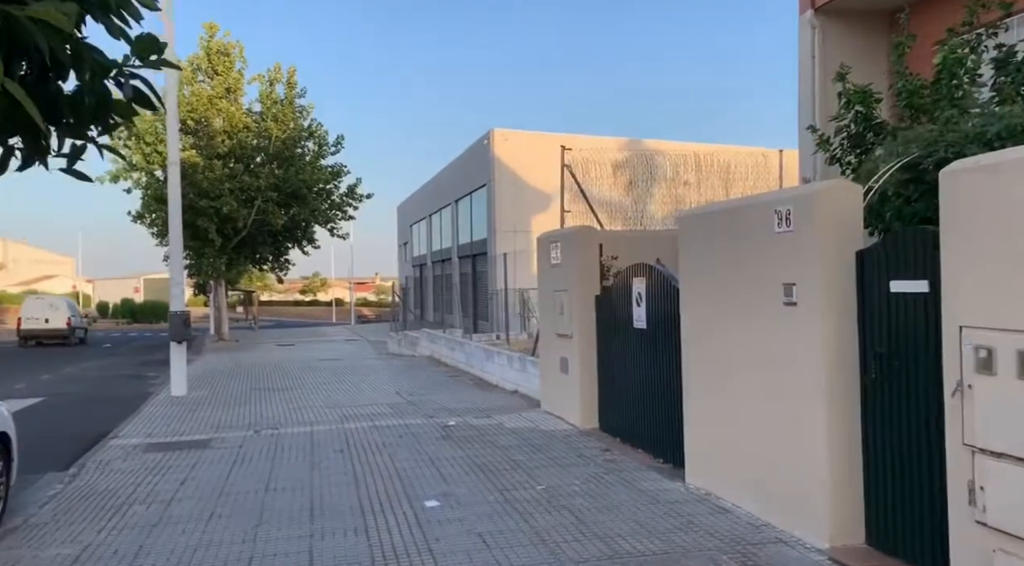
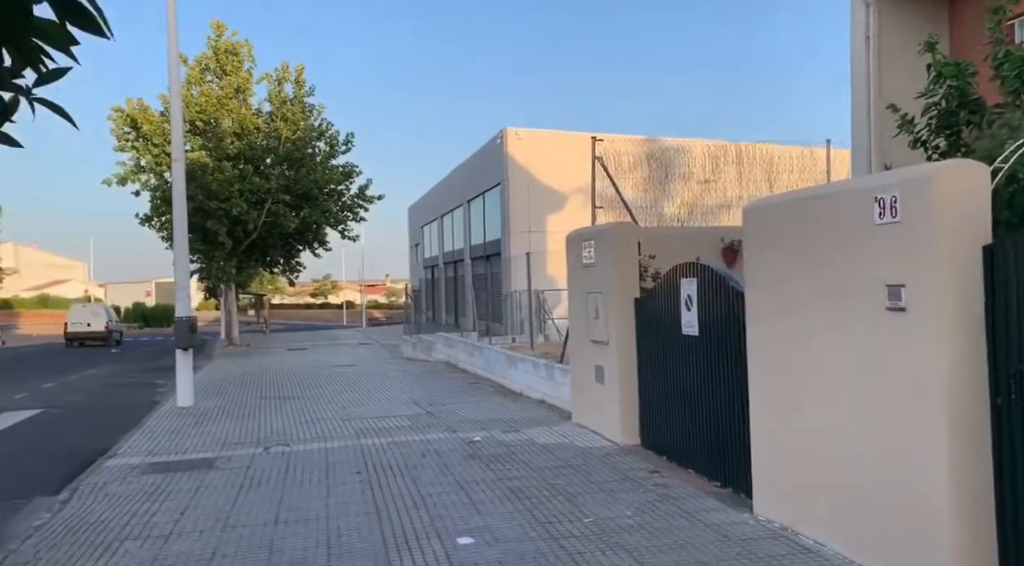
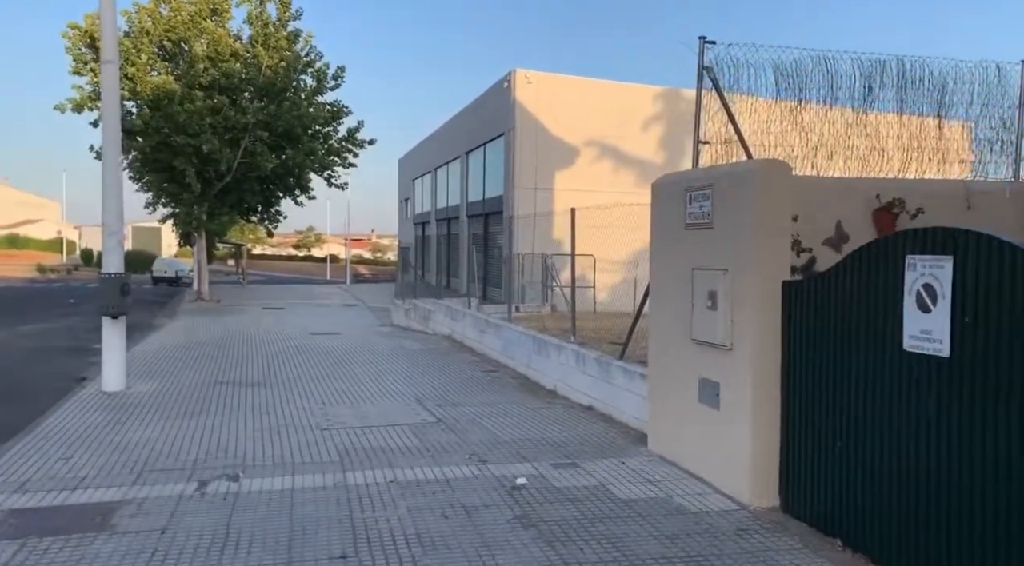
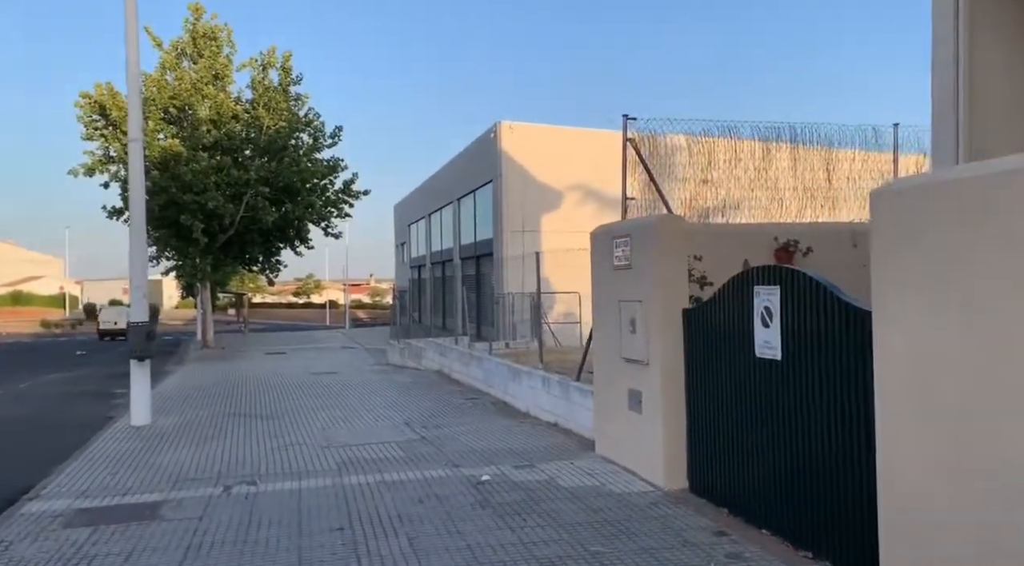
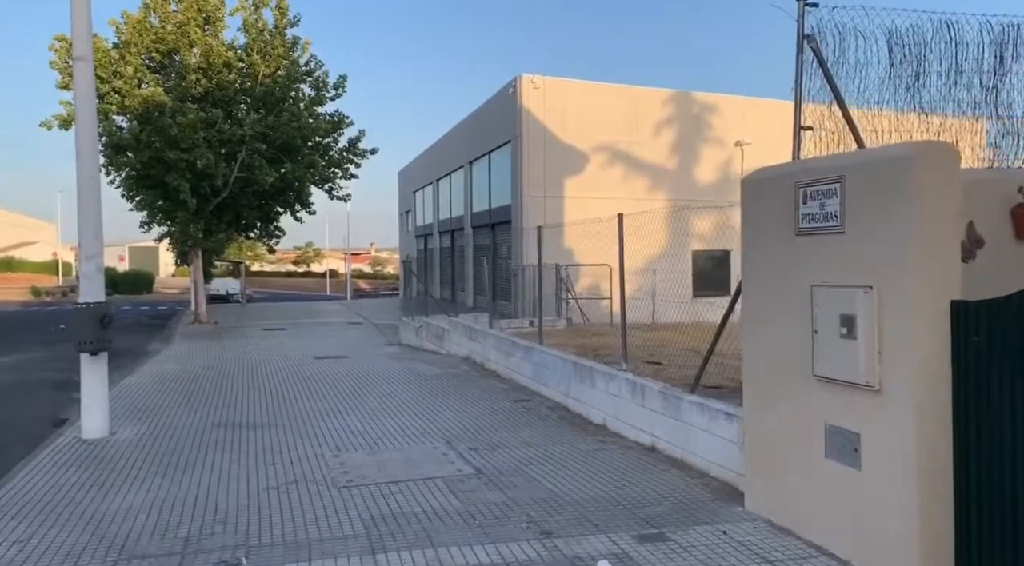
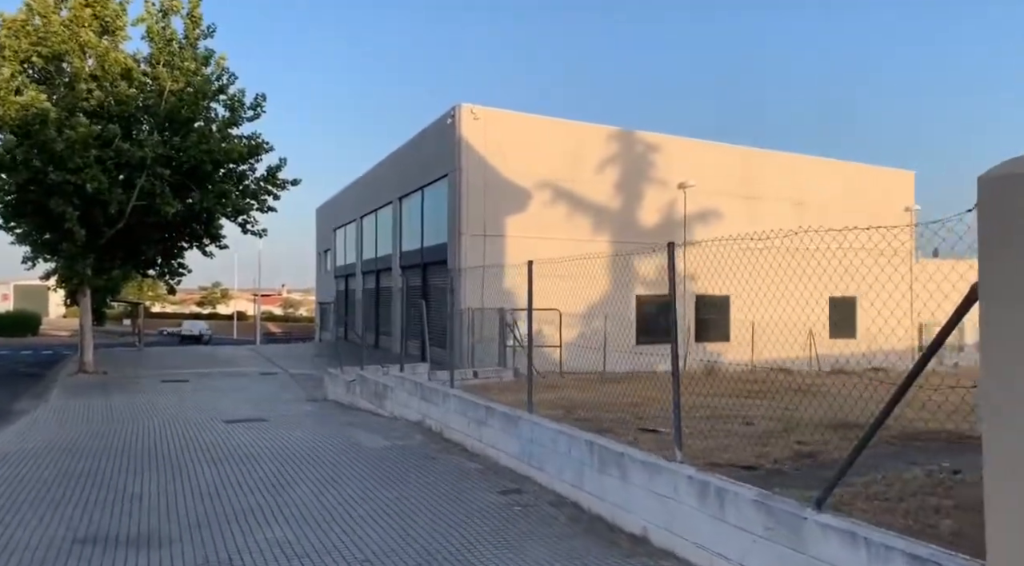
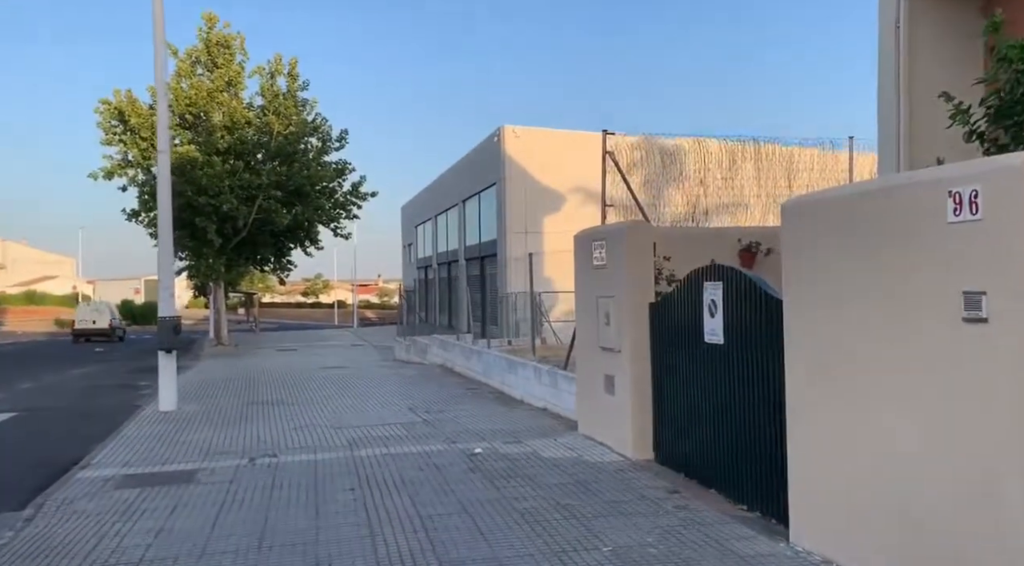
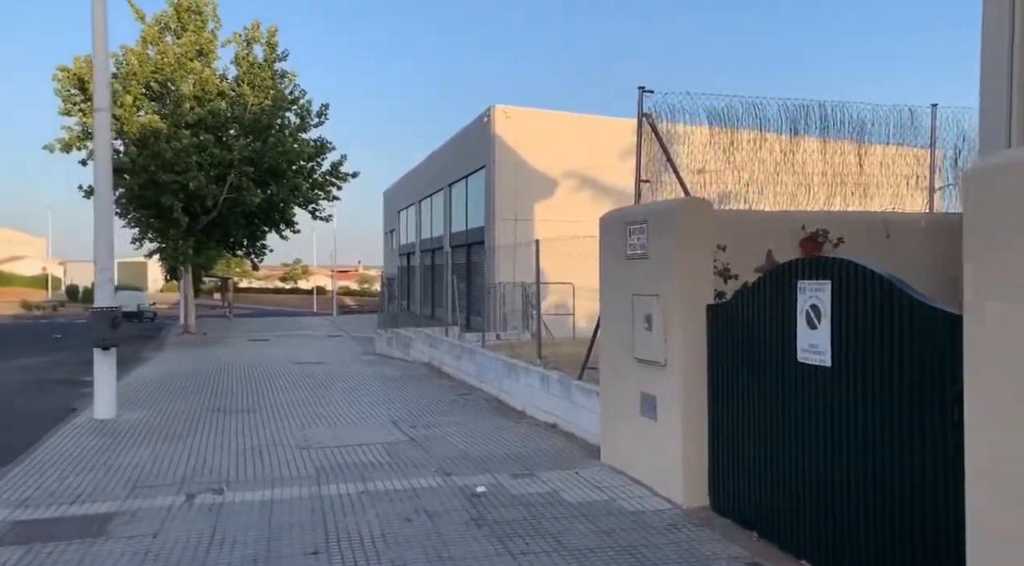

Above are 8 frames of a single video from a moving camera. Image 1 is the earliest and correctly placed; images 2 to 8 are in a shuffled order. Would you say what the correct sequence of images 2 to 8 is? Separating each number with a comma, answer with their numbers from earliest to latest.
2, 7, 4, 8, 3, 5, 6
